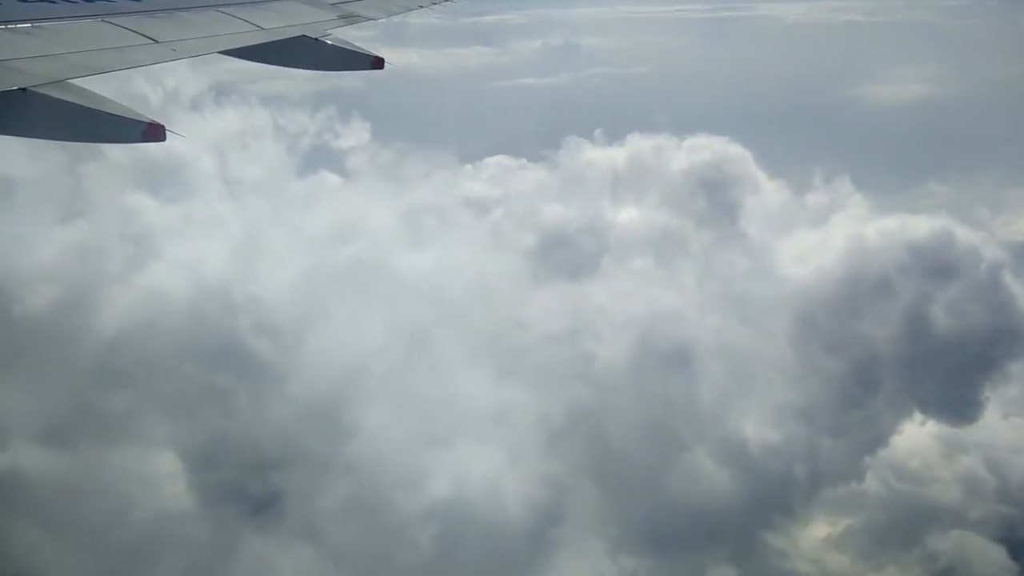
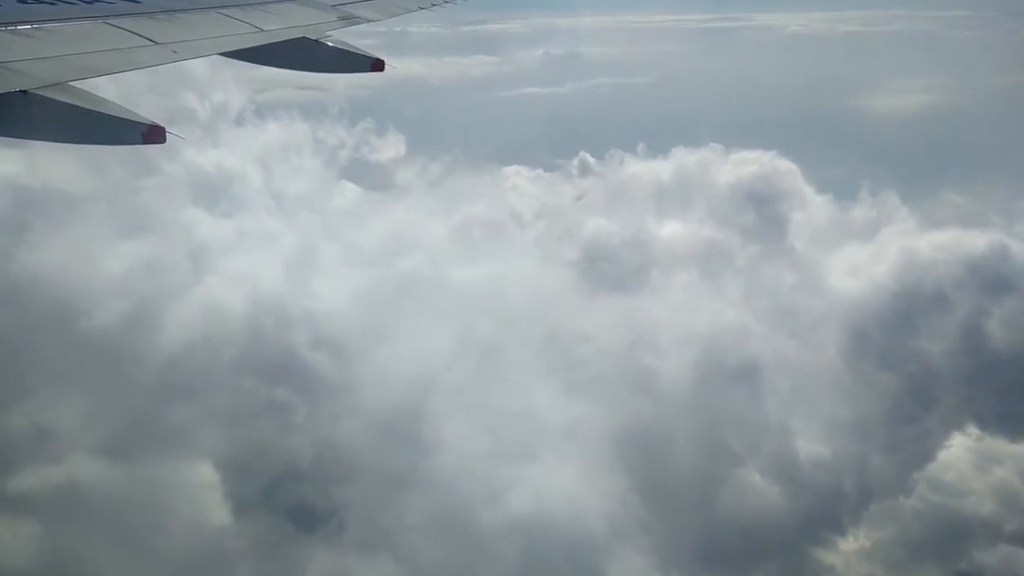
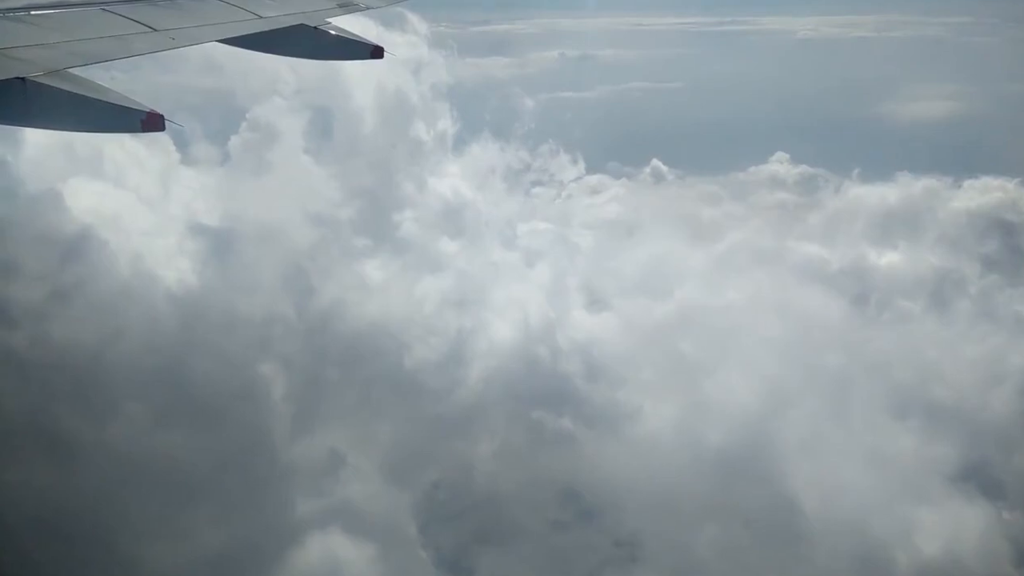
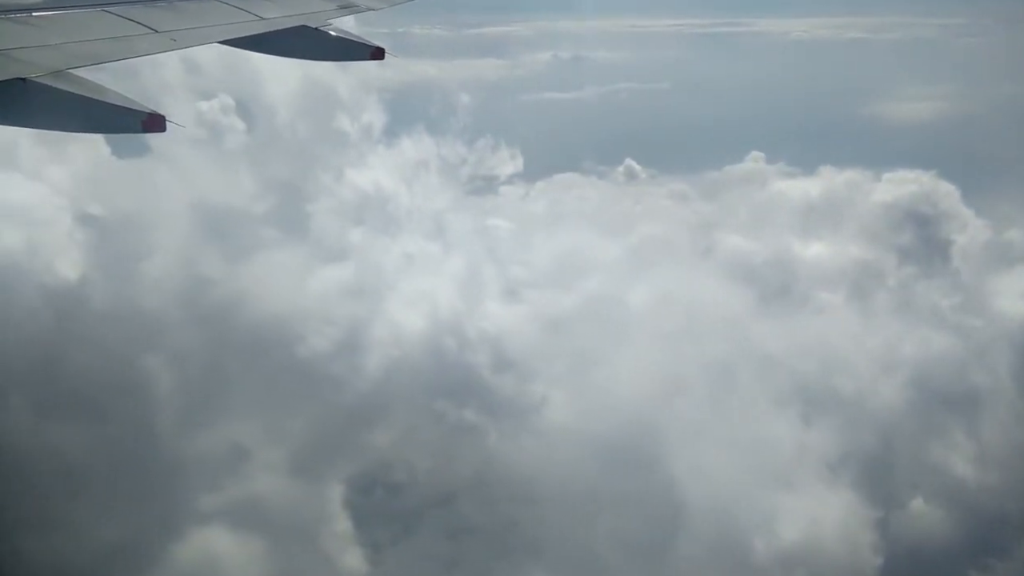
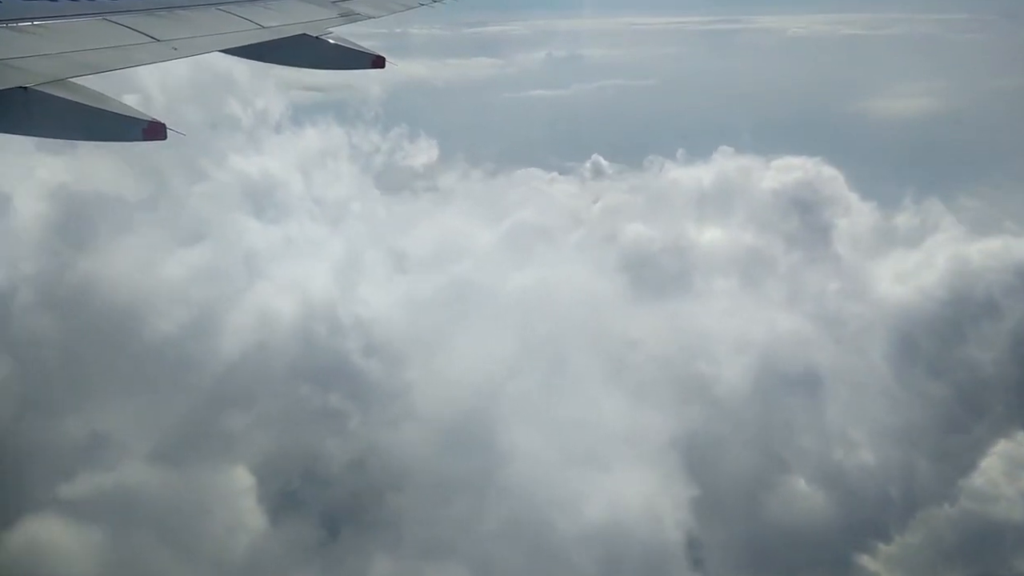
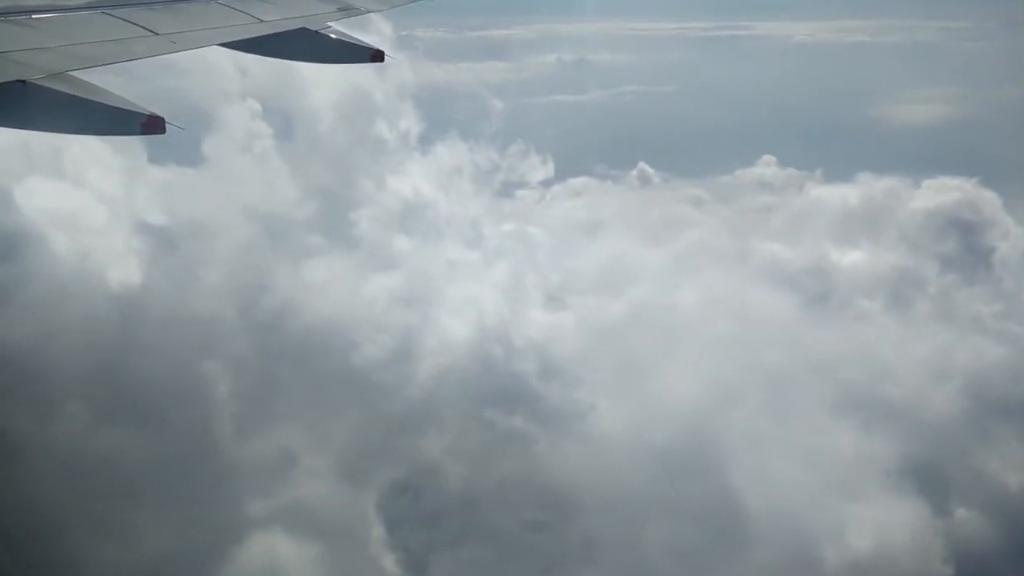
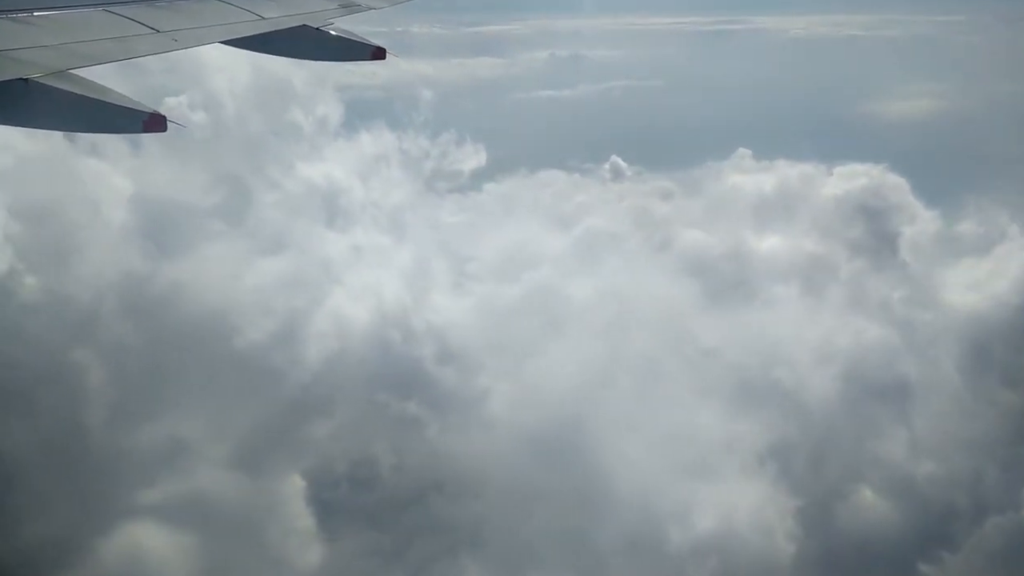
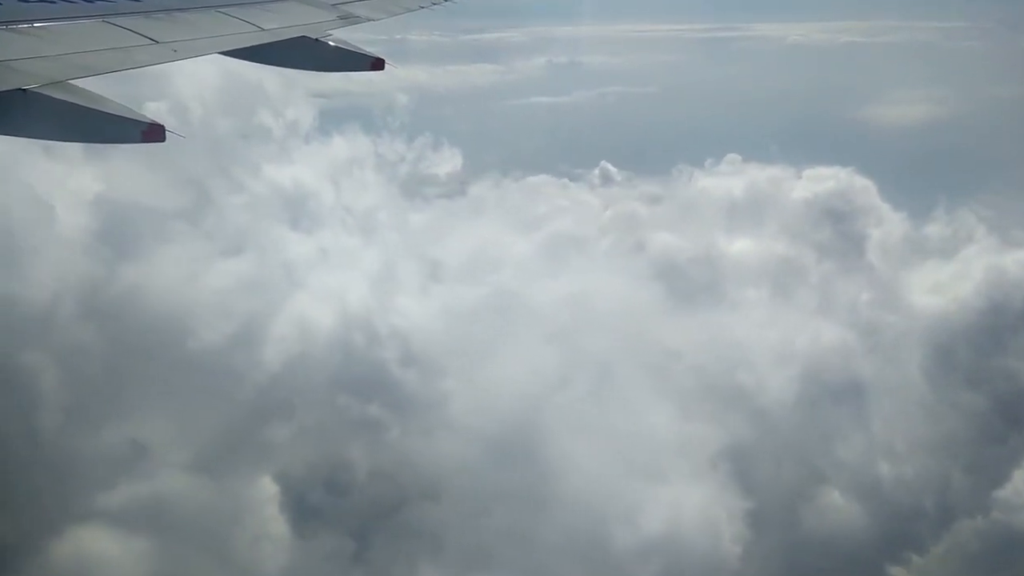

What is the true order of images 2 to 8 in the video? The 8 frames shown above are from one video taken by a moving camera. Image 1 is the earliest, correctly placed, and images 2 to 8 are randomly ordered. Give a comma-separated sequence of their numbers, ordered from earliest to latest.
2, 5, 8, 7, 4, 6, 3
